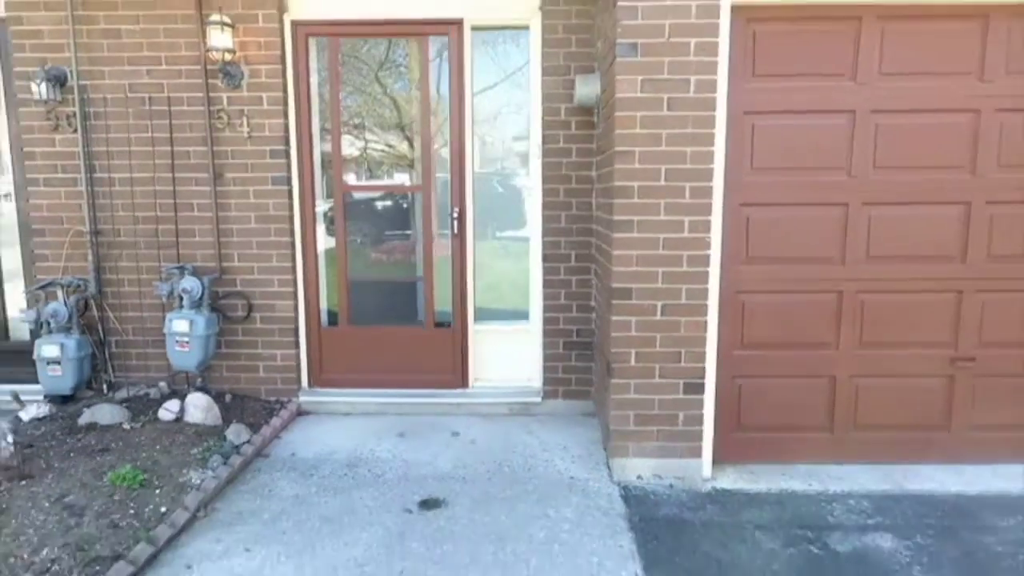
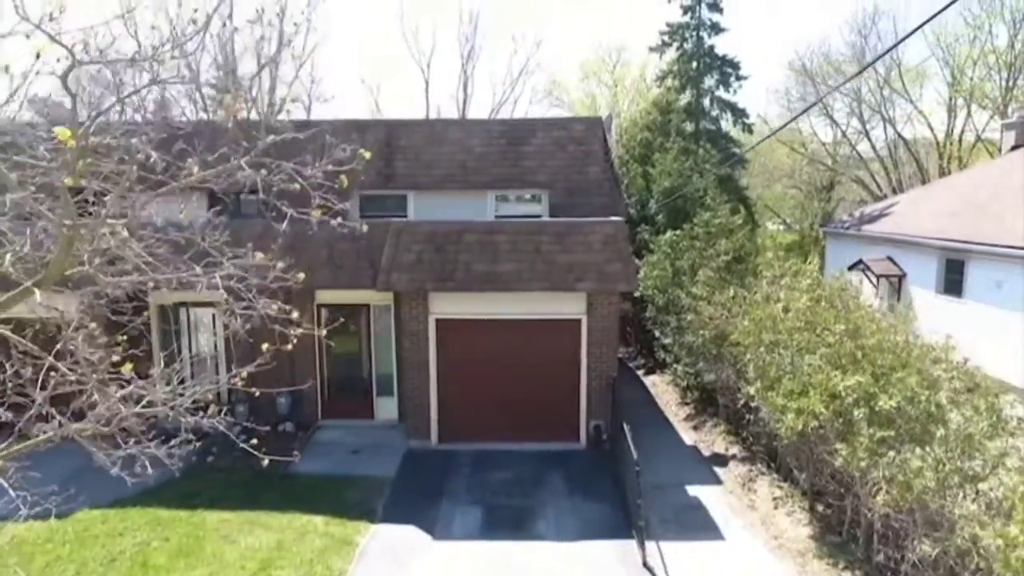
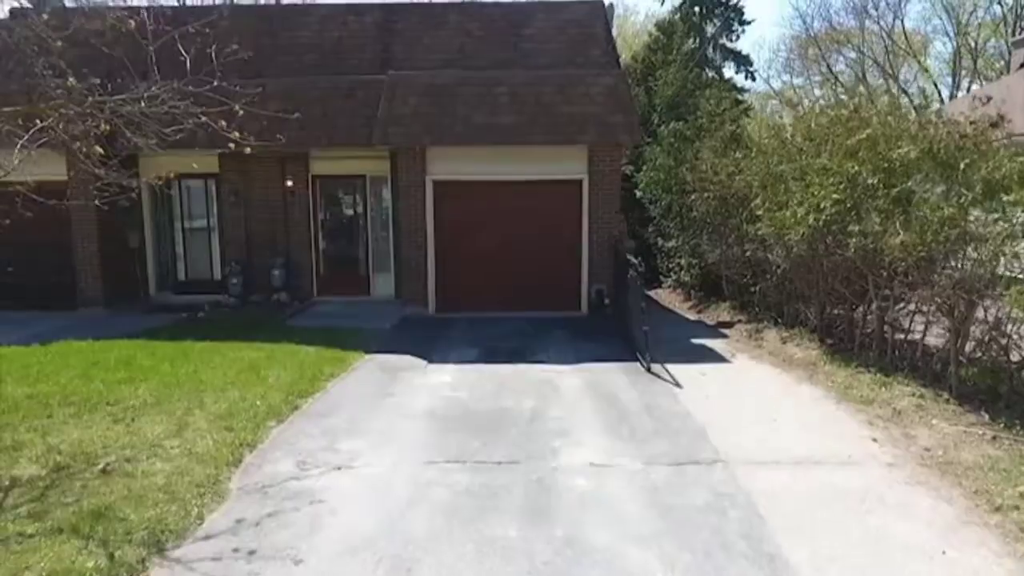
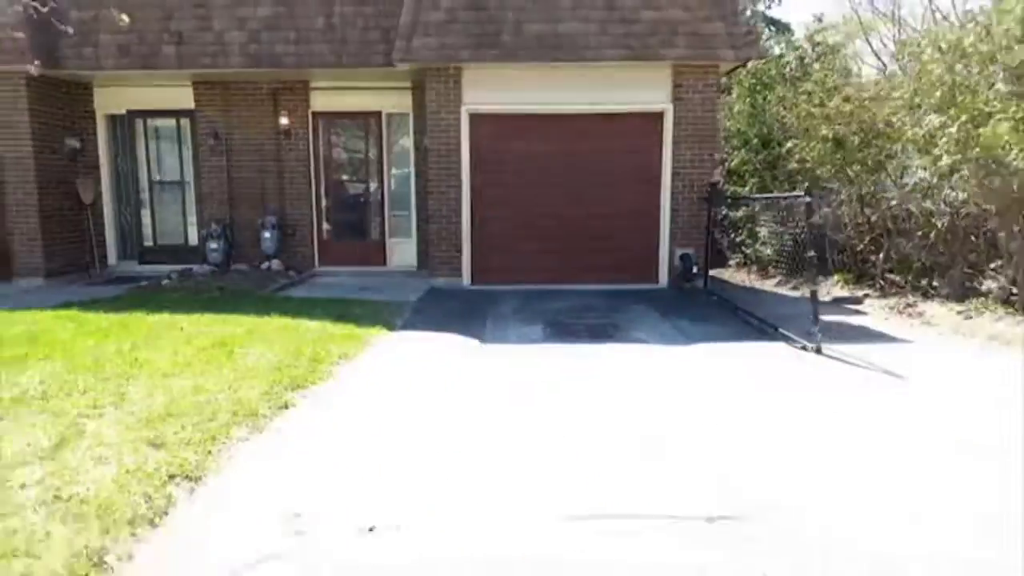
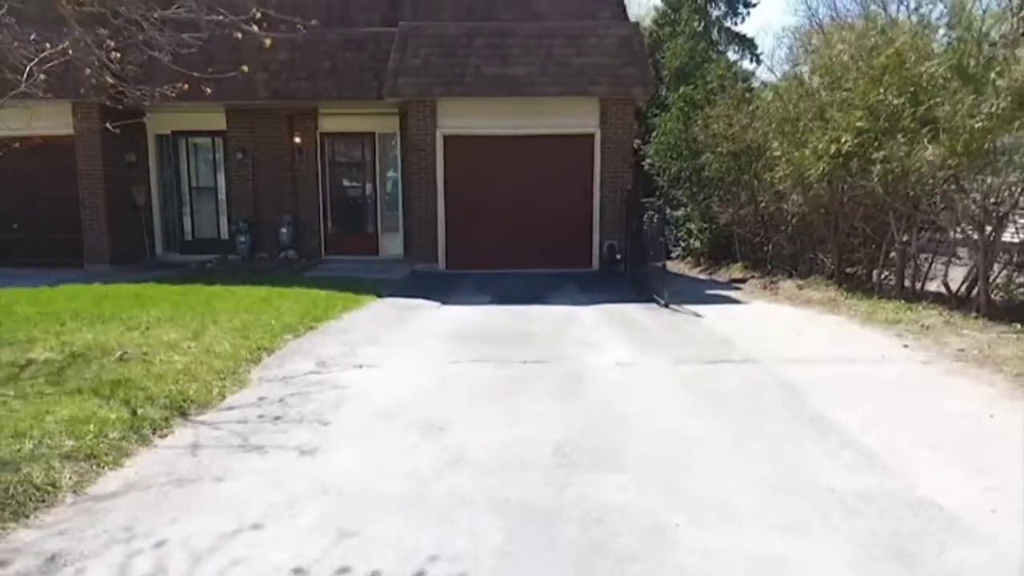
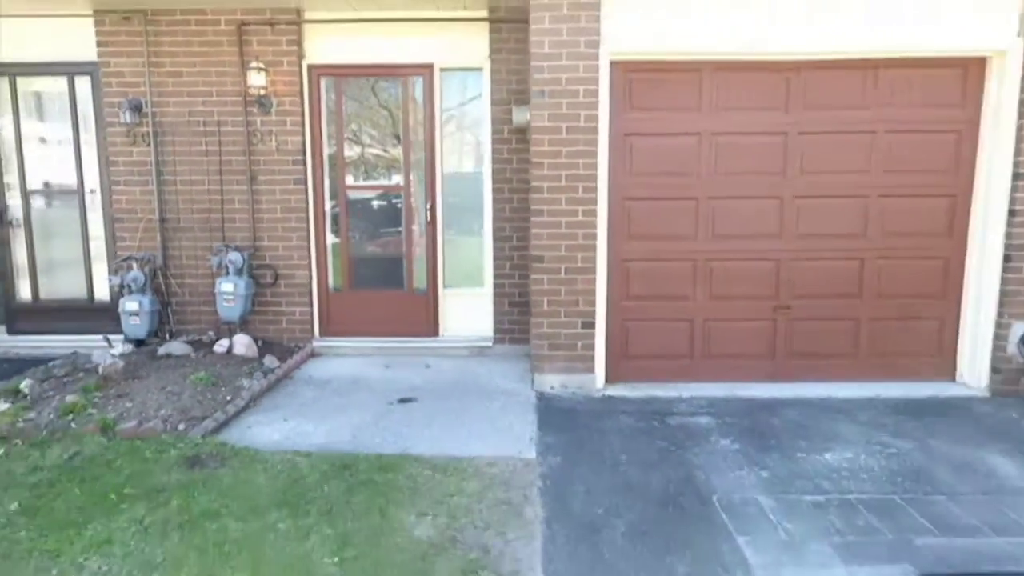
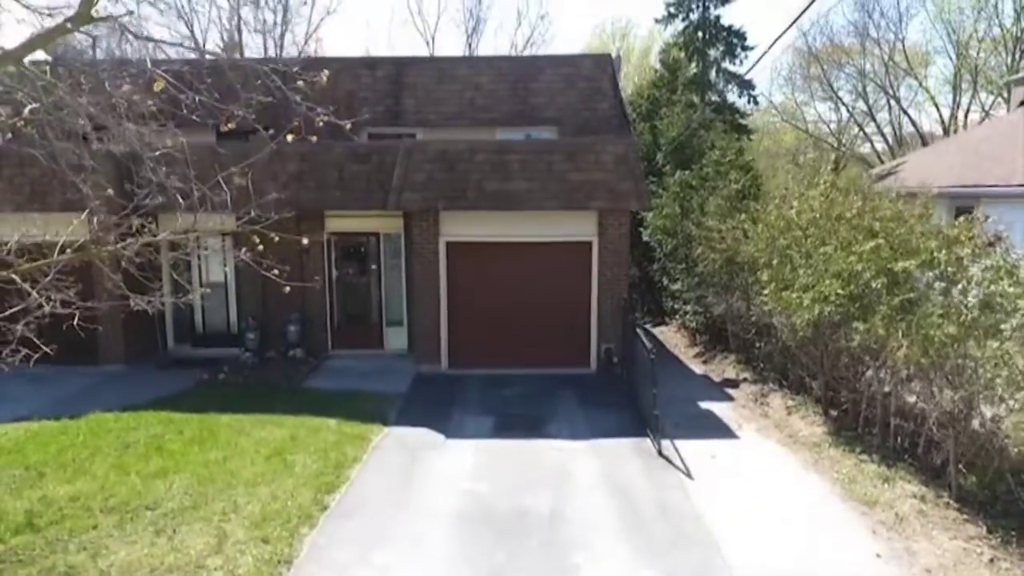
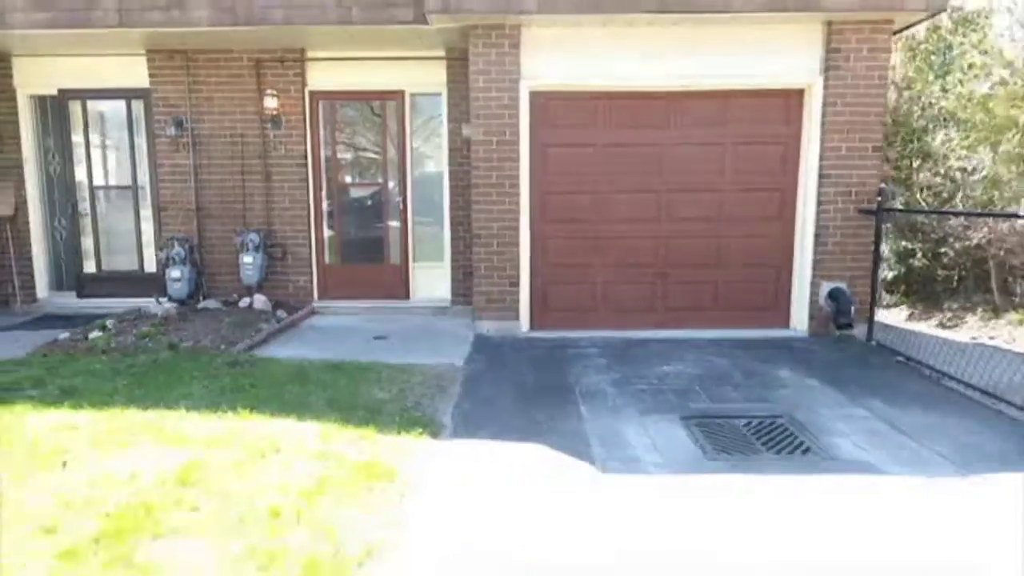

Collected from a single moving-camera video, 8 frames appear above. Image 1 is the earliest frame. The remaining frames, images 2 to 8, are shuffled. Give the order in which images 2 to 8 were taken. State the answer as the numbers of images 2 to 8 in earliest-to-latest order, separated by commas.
6, 8, 4, 5, 3, 7, 2
